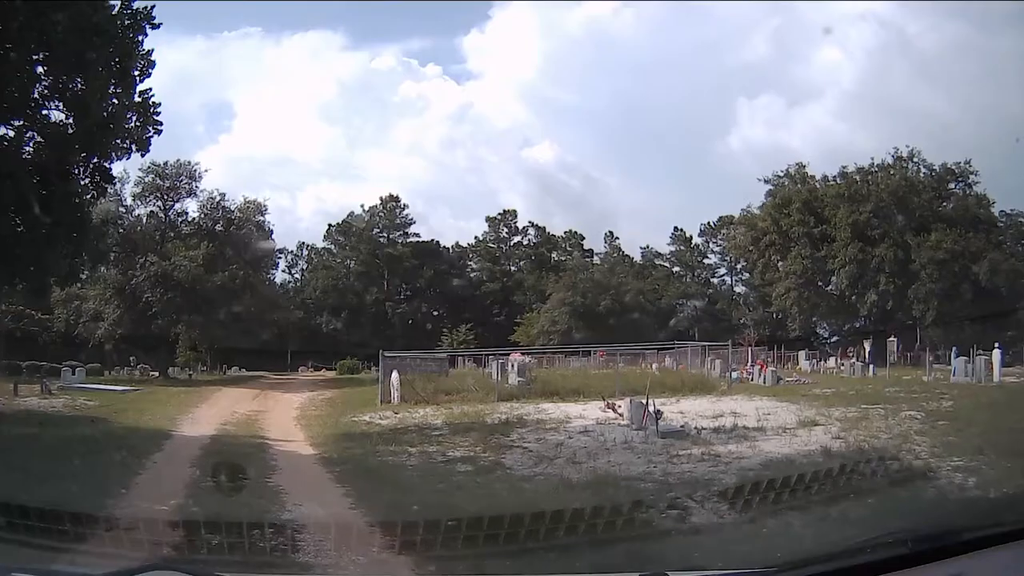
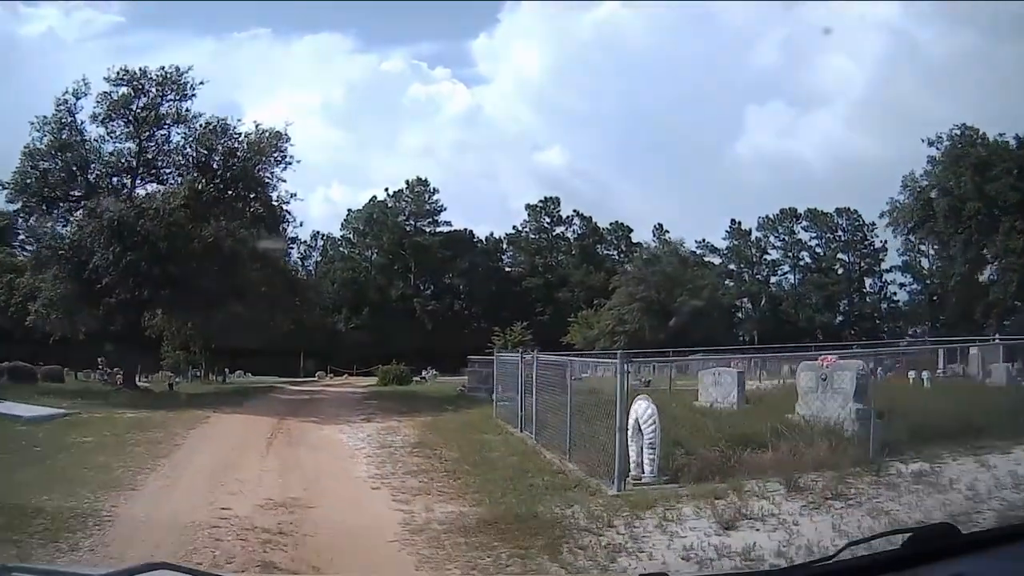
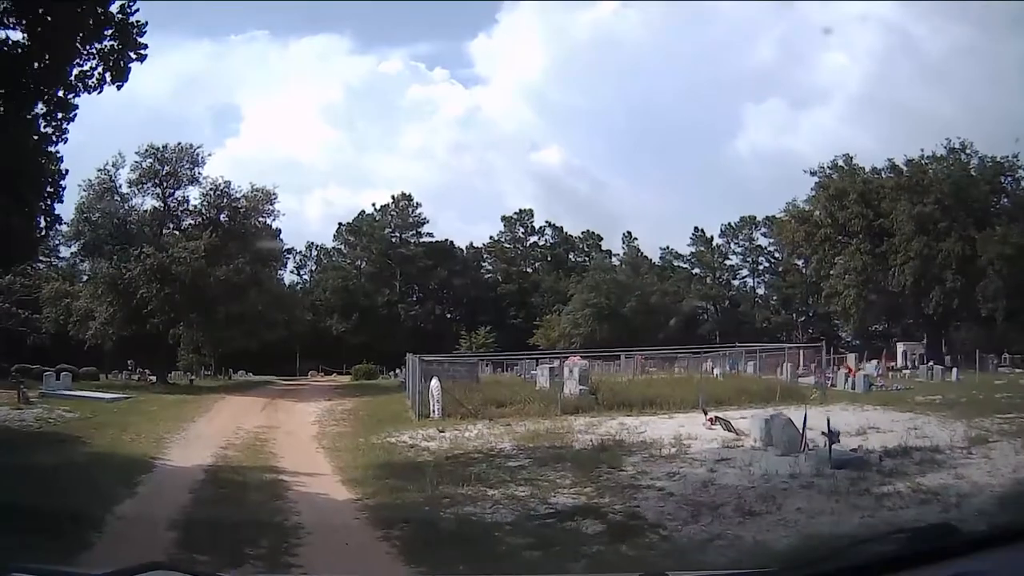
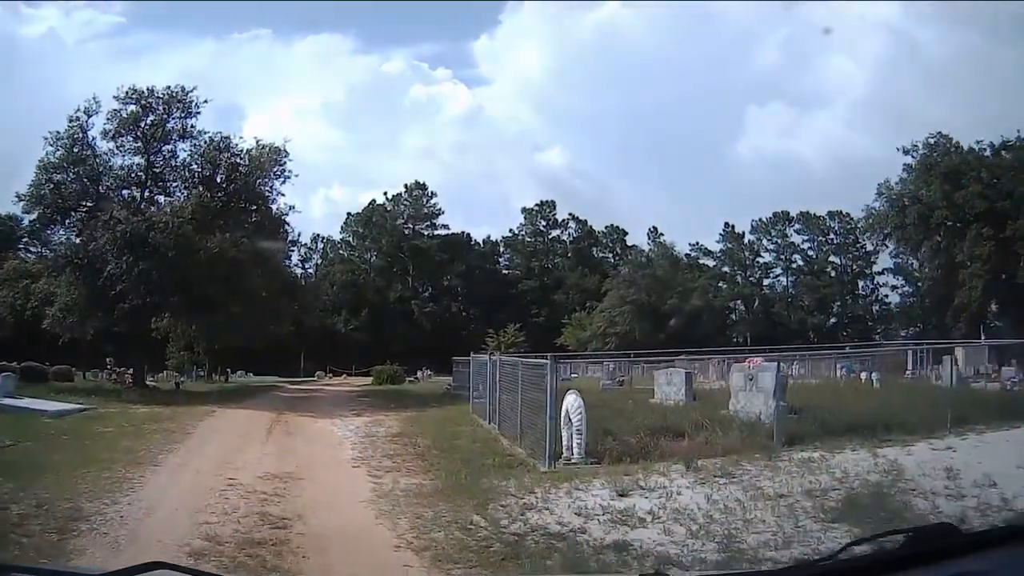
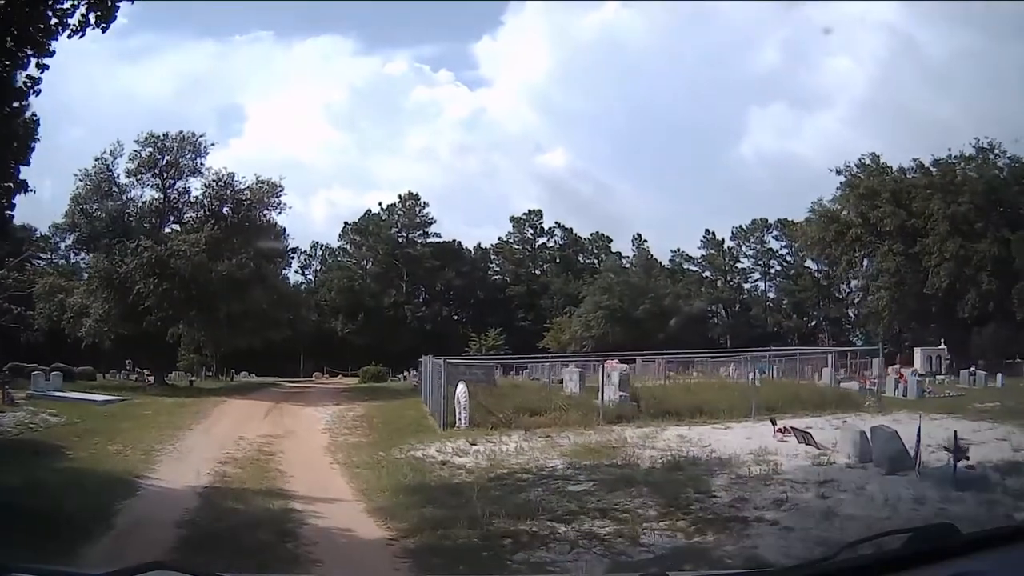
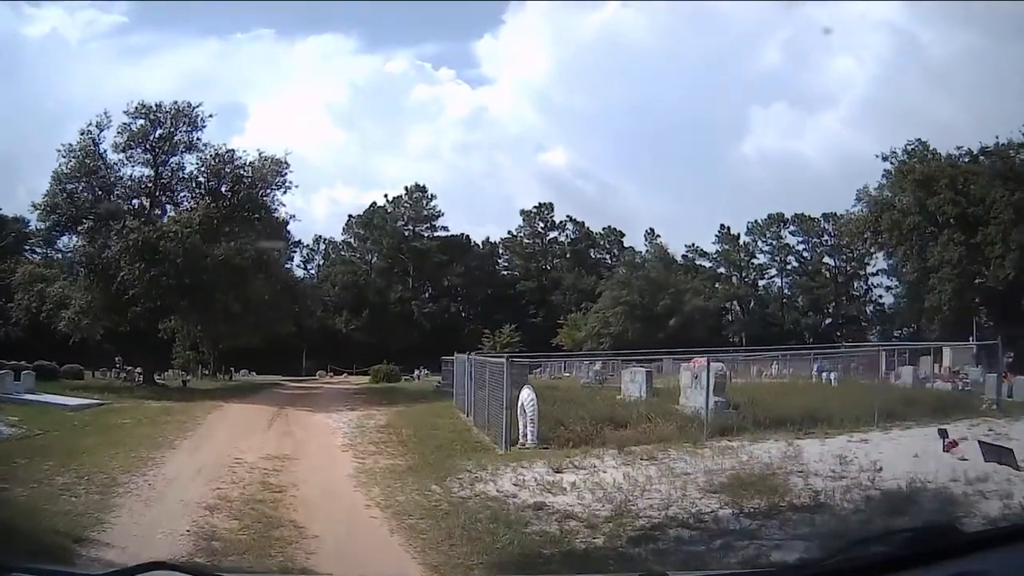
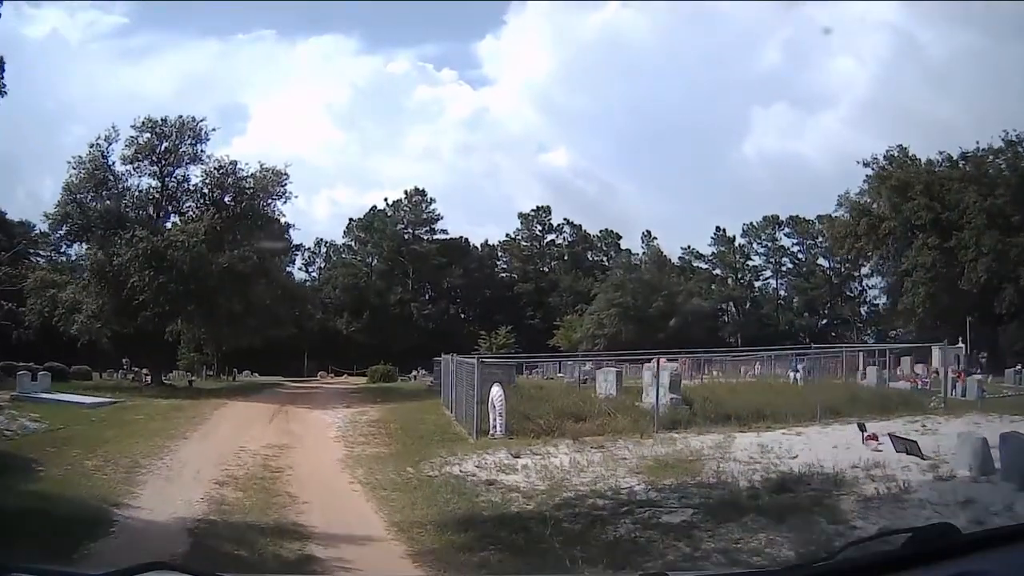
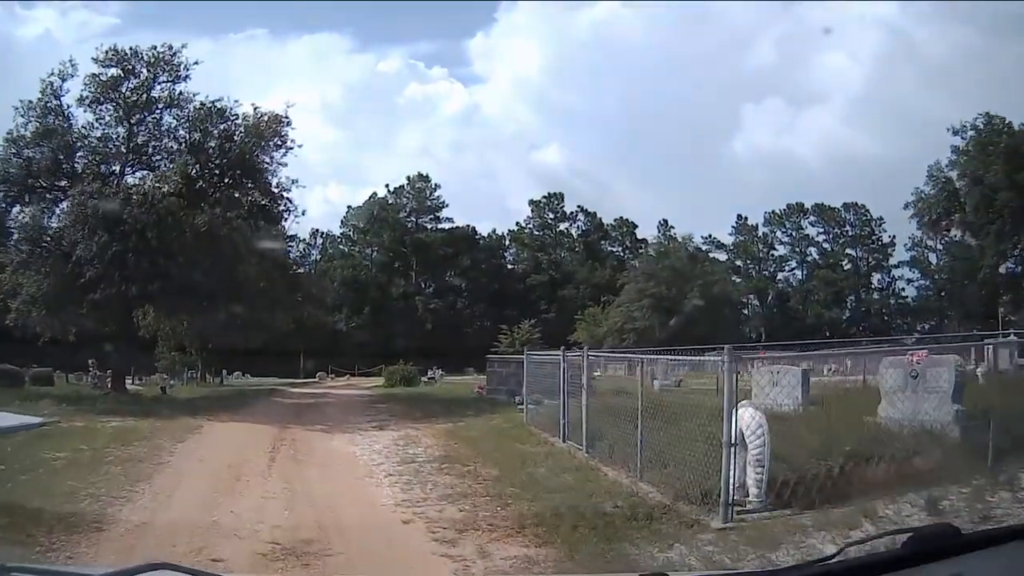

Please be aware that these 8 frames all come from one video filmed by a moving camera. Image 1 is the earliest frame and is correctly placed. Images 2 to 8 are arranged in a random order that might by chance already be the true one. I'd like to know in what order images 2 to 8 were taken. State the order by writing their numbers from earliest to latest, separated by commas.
3, 5, 7, 6, 4, 2, 8
